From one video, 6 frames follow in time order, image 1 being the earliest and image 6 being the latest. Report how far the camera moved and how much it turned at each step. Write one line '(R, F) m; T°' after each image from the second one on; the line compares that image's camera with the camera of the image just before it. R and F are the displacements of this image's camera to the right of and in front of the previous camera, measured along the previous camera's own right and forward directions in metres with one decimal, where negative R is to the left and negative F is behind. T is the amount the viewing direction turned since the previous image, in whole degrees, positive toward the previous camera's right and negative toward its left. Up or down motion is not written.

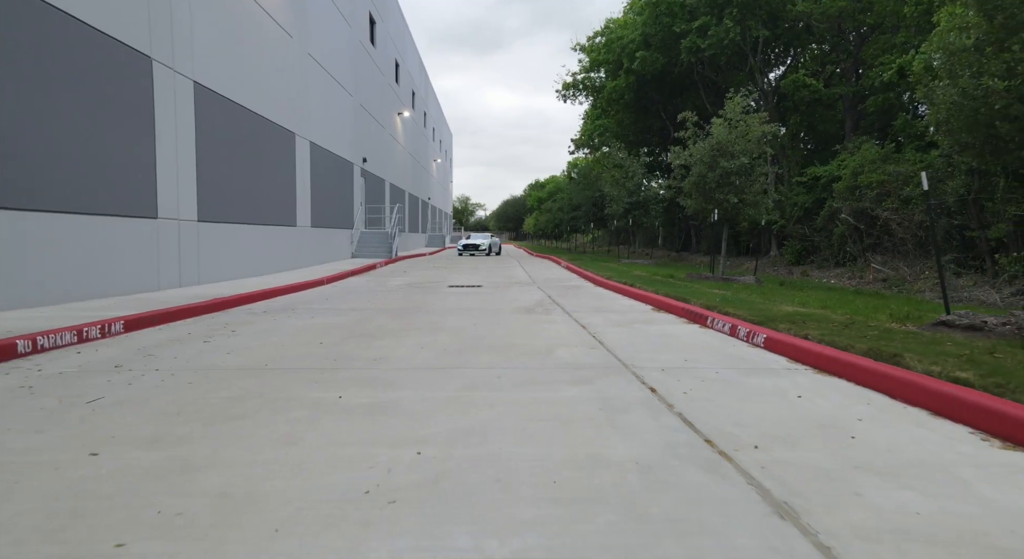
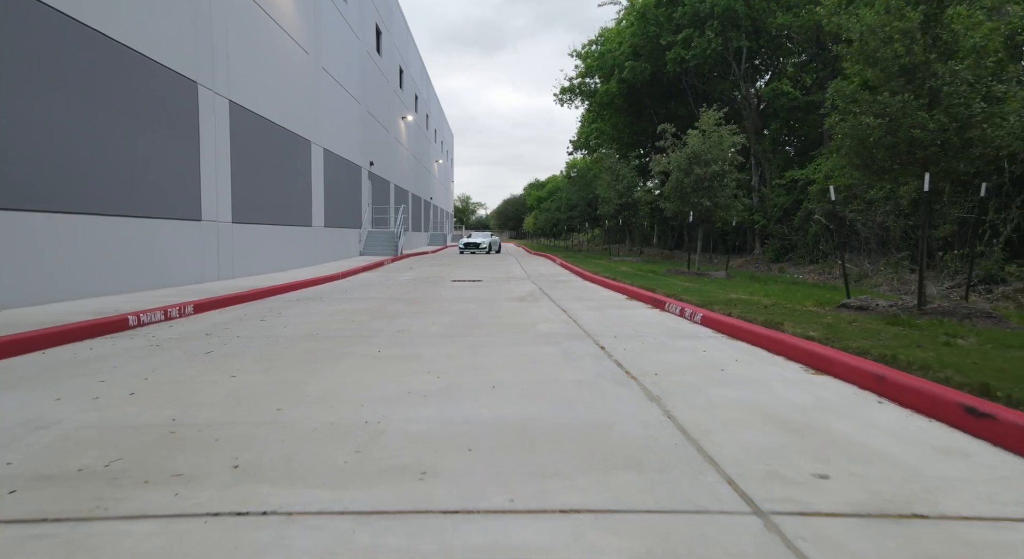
(+0.1, -1.8) m; 0°
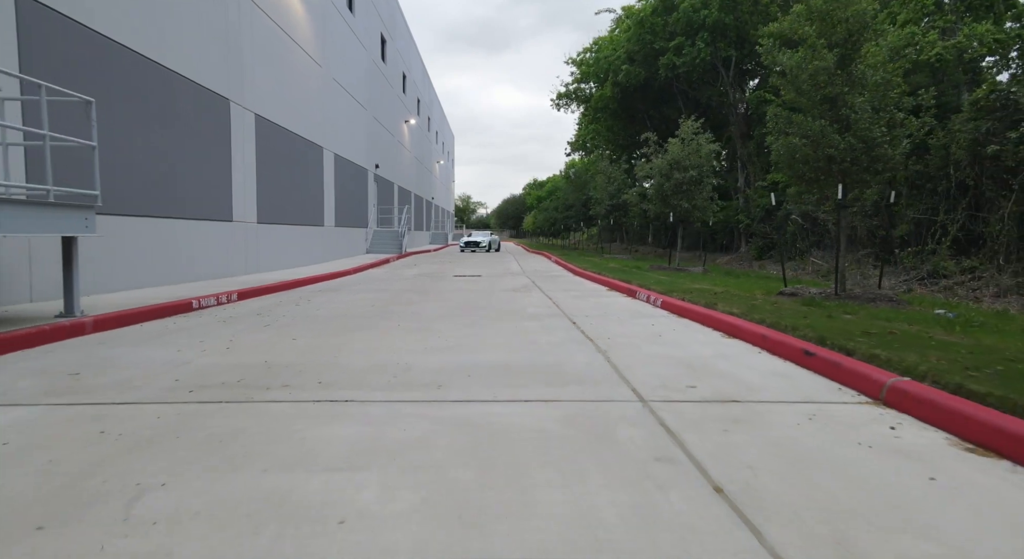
(+0.1, -1.7) m; 0°
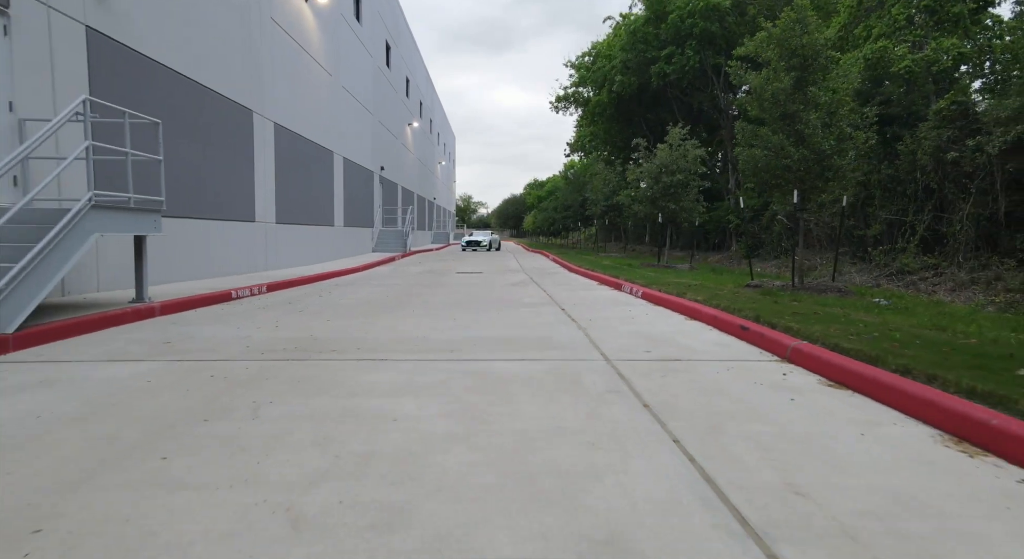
(0.0, -1.4) m; 0°
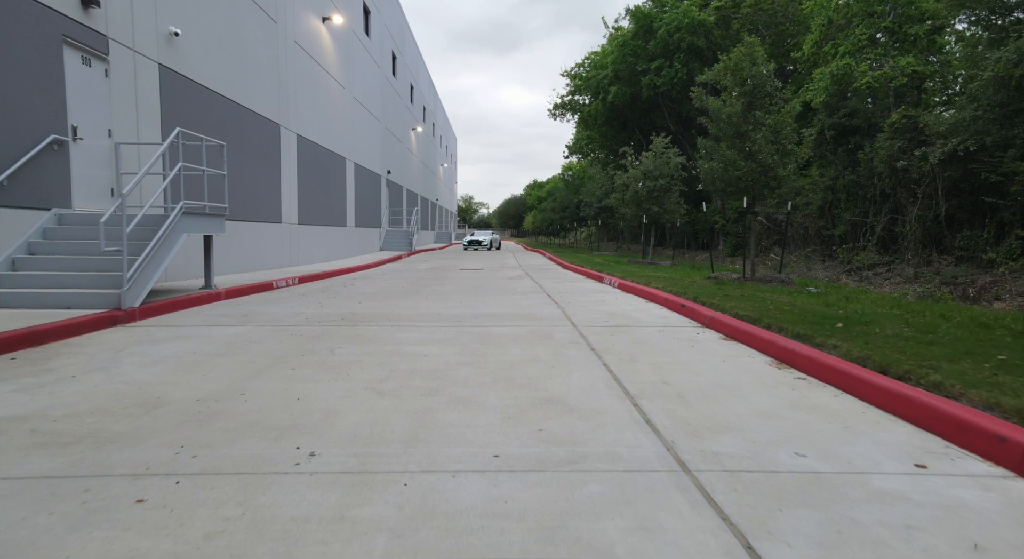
(+0.1, -2.0) m; 0°
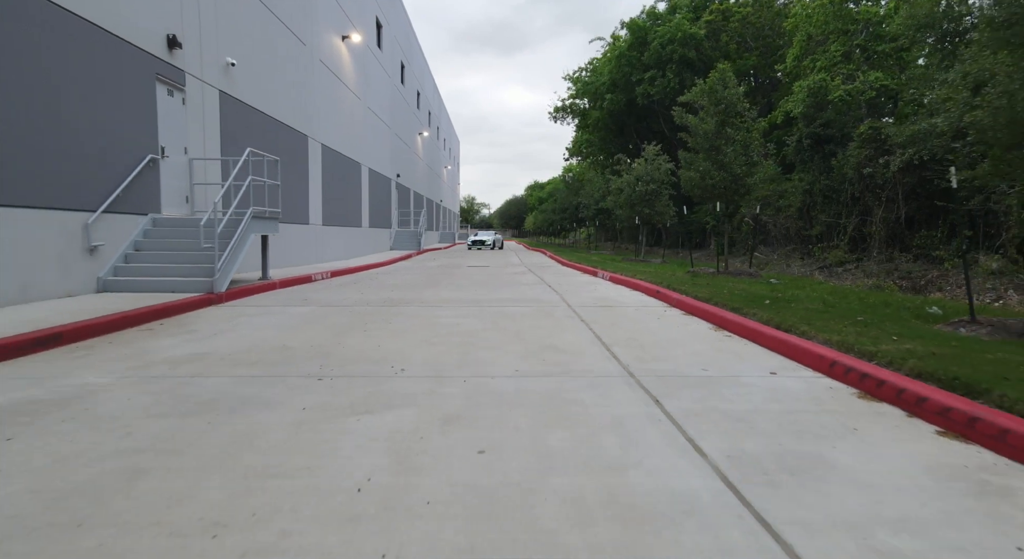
(-0.1, -2.0) m; 0°
